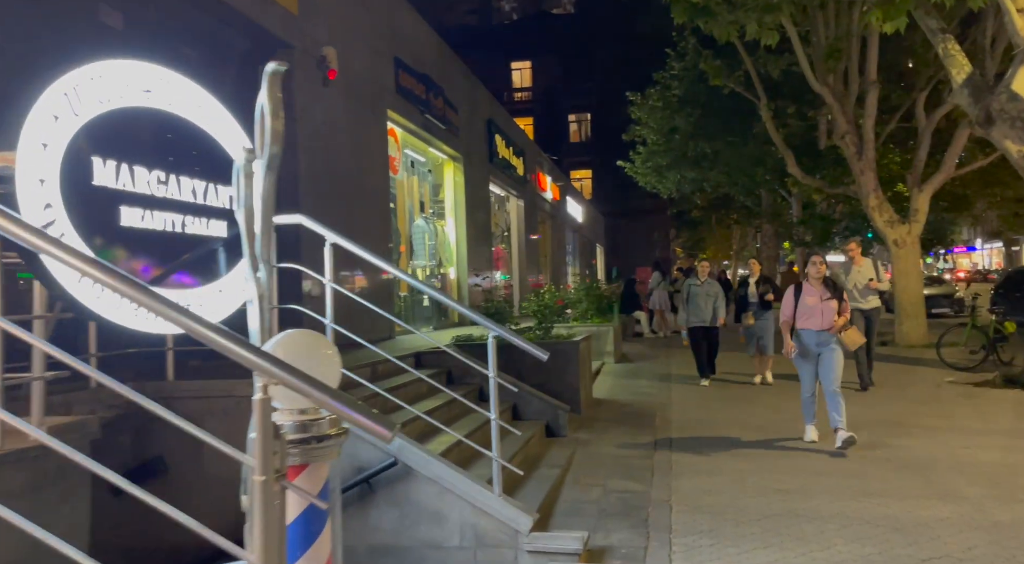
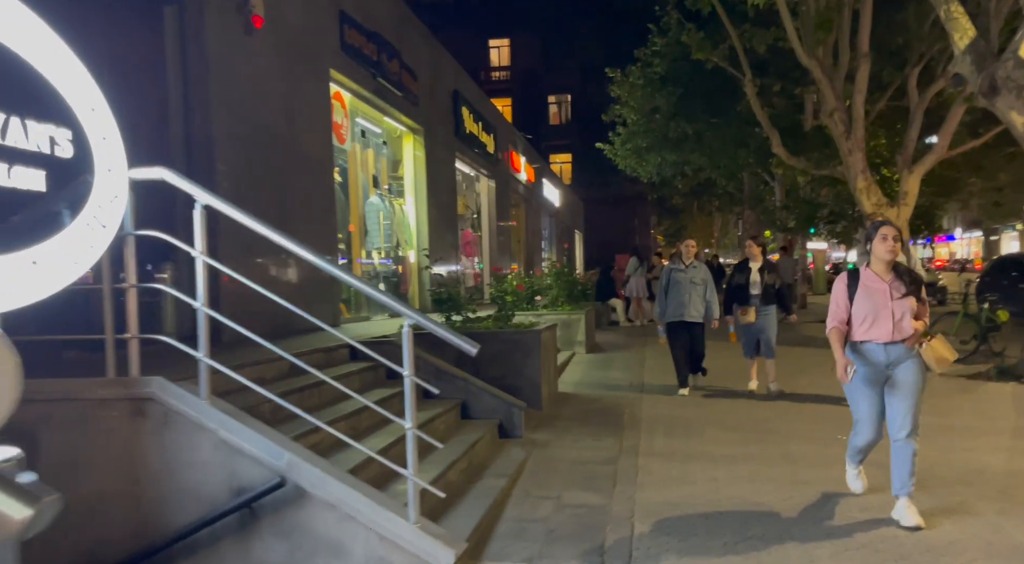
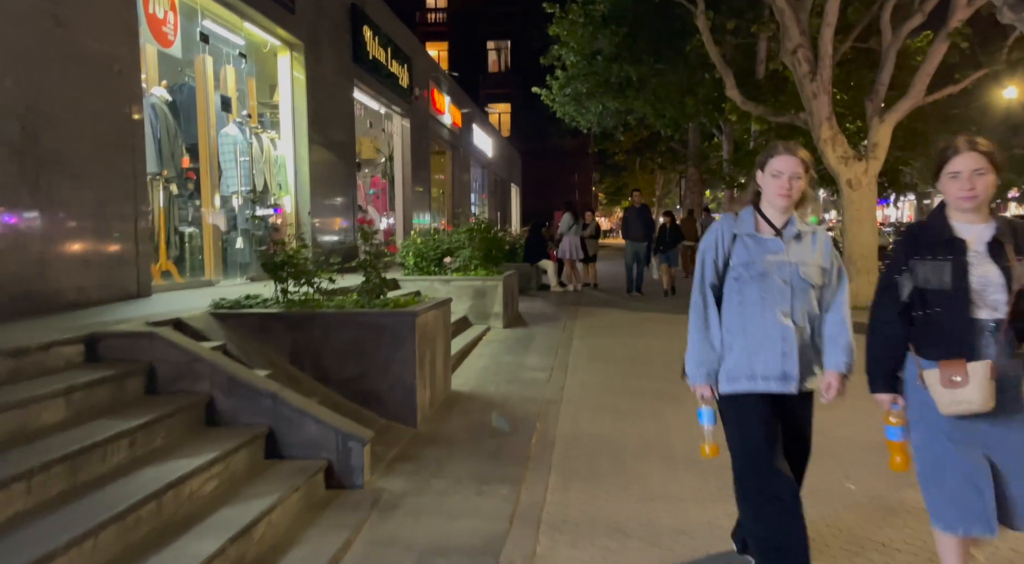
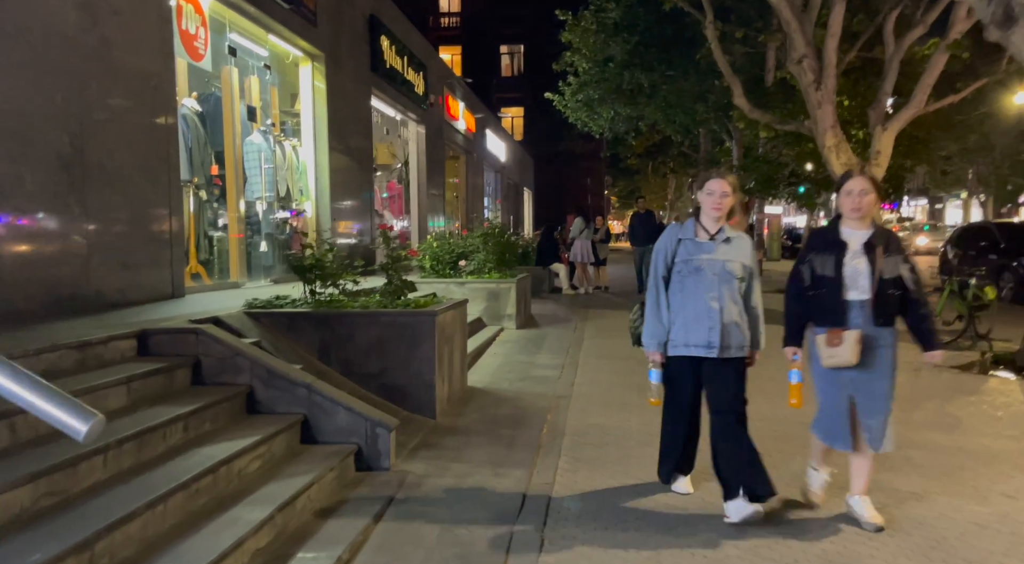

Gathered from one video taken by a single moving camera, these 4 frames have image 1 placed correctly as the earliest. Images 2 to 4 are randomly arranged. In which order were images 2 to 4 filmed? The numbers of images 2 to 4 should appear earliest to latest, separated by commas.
2, 4, 3
